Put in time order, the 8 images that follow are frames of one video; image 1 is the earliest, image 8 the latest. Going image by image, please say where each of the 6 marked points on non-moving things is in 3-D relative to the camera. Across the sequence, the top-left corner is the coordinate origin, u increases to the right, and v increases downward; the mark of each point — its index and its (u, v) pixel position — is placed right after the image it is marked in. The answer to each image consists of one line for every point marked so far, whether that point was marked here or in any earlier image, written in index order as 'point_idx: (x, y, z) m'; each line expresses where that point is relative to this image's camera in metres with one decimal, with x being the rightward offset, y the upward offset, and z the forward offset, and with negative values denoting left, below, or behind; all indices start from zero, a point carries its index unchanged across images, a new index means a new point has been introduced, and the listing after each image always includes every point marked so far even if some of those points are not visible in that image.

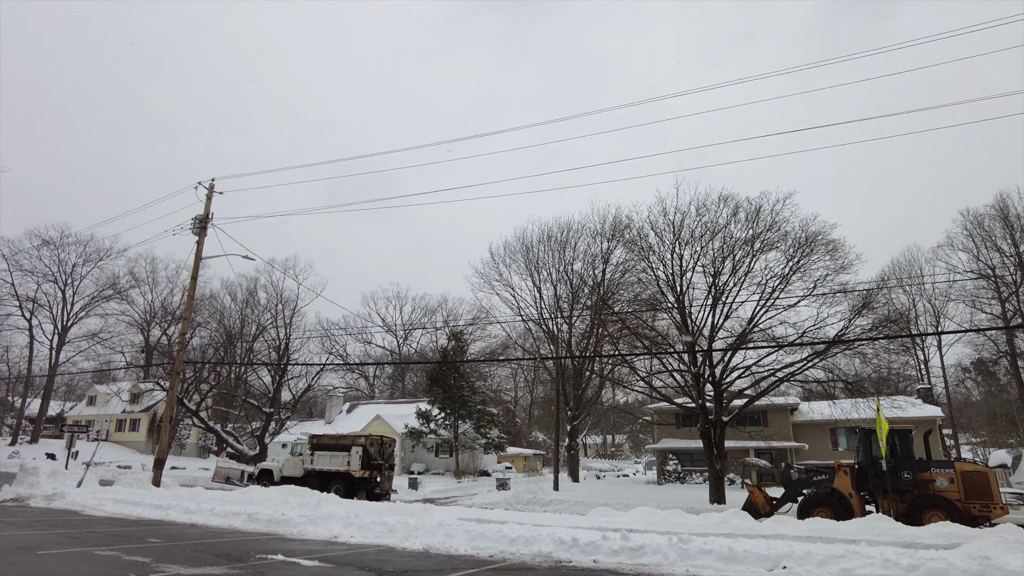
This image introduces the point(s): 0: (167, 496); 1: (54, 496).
0: (-6.8, -4.1, +12.8) m
1: (-9.6, -4.4, +13.6) m
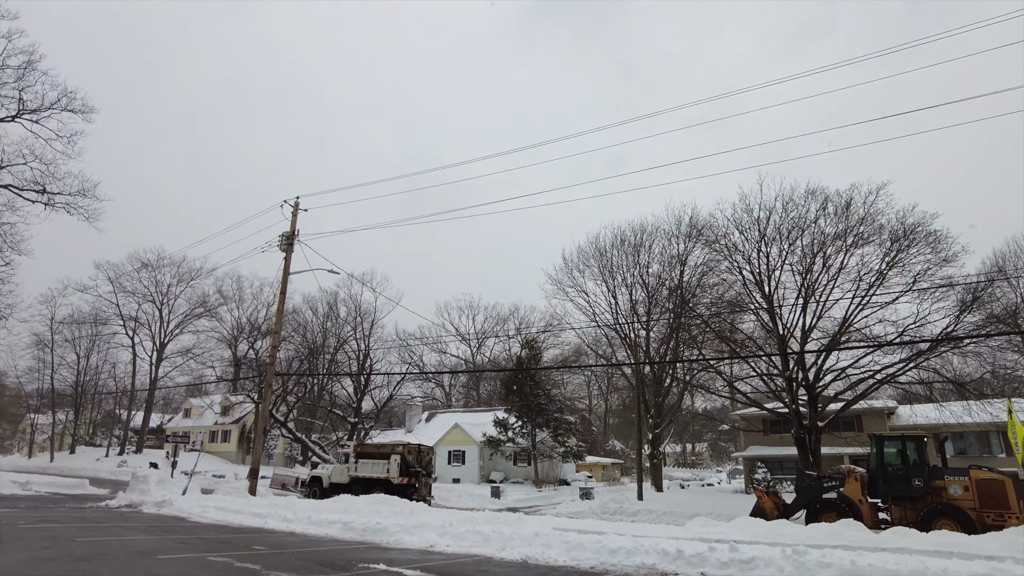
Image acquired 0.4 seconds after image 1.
0: (-5.0, -4.4, +13.2) m
1: (-7.7, -4.7, +14.3) m
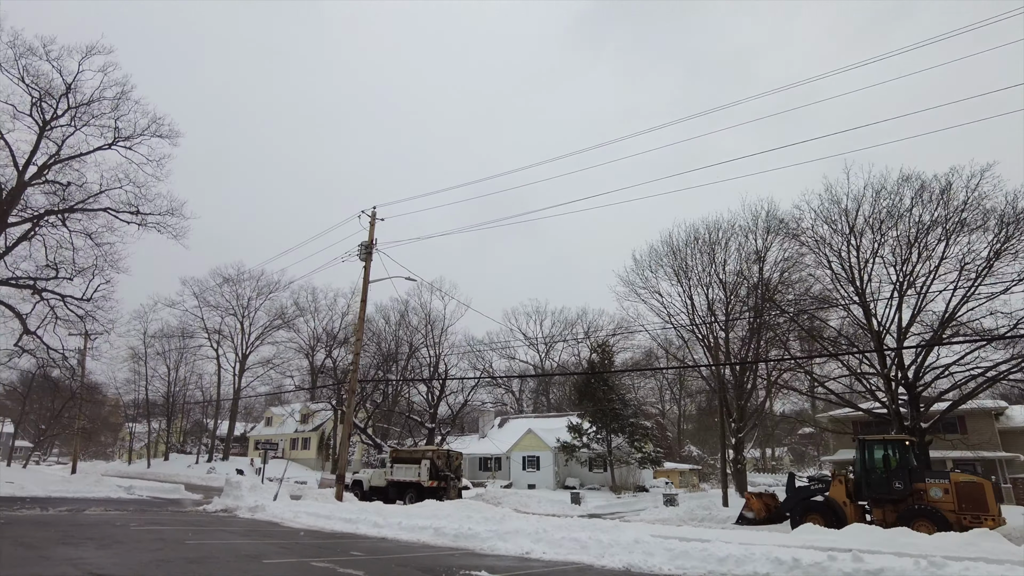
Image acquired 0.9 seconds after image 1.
0: (-3.2, -4.6, +13.4) m
1: (-5.8, -5.0, +14.7) m
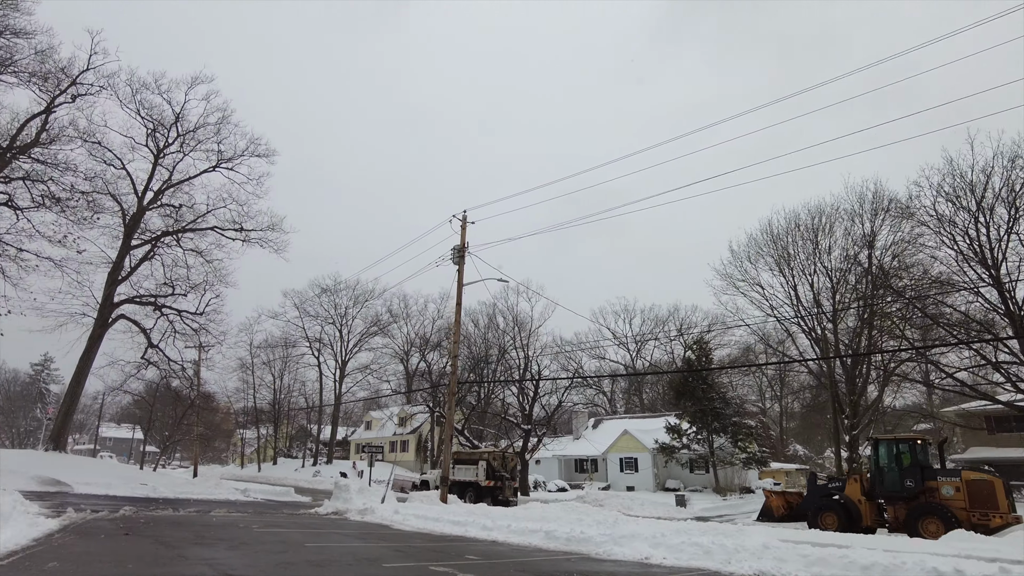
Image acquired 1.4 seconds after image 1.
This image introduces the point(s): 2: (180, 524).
0: (-1.0, -4.6, +13.3) m
1: (-3.4, -5.1, +15.0) m
2: (-5.3, -3.7, +10.3) m
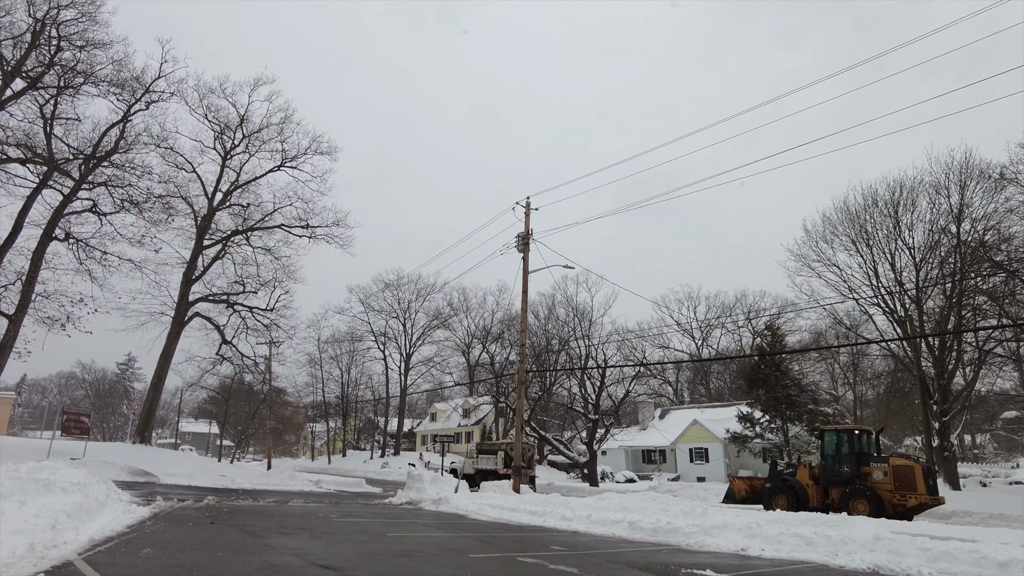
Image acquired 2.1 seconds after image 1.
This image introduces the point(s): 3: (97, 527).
0: (+0.5, -4.3, +13.1) m
1: (-1.7, -4.9, +14.9) m
2: (-4.0, -3.6, +10.3) m
3: (-4.3, -2.5, +6.7) m
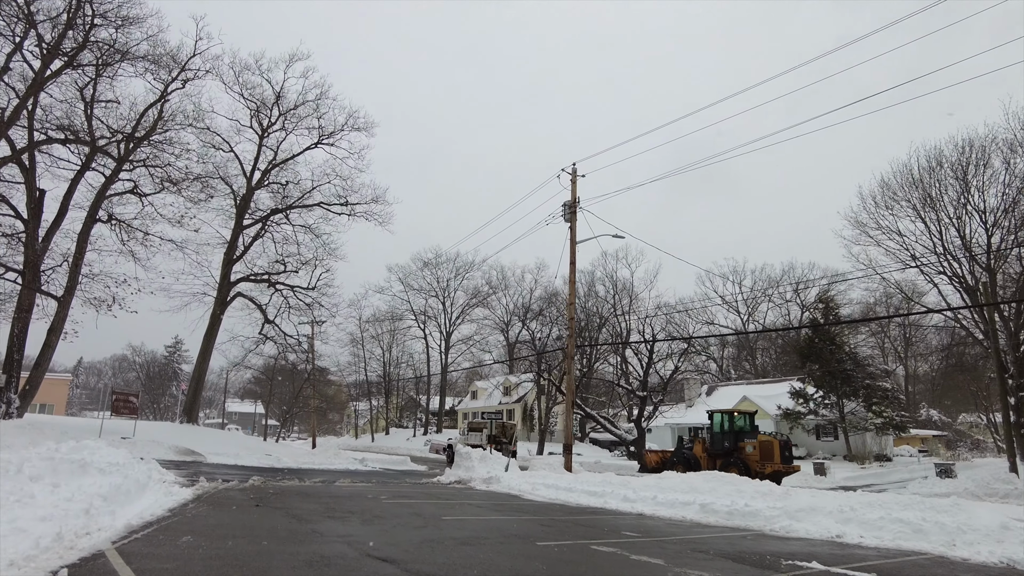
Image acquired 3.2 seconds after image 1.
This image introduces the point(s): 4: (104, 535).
0: (+1.6, -3.7, +12.3) m
1: (-0.5, -4.2, +14.3) m
2: (-3.1, -3.1, +9.9) m
3: (-3.6, -2.1, +6.2) m
4: (-3.2, -2.0, +5.1) m
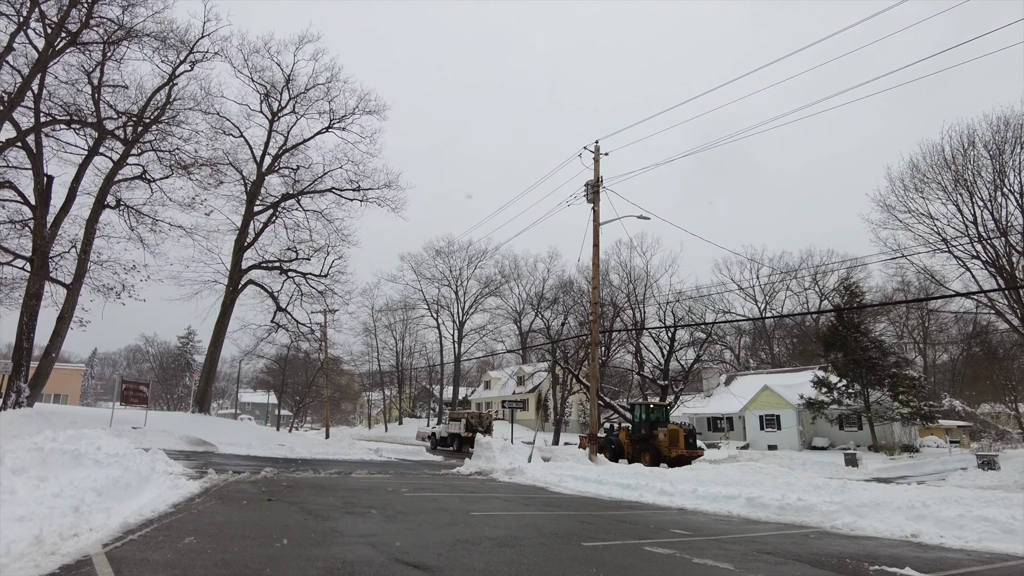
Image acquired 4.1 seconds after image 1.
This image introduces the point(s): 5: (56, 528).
0: (+2.0, -3.3, +11.6) m
1: (0.0, -3.8, +13.6) m
2: (-2.7, -2.8, +9.2) m
3: (-3.3, -1.9, +5.6) m
4: (-2.9, -1.7, +4.5) m
5: (-3.0, -1.6, +4.3) m
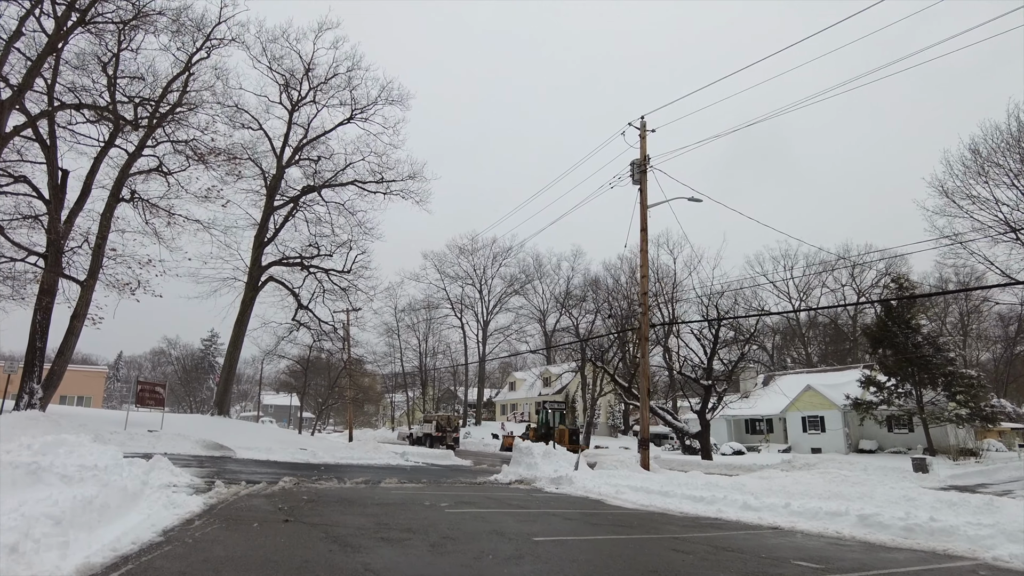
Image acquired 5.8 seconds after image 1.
0: (+2.8, -3.1, +10.1) m
1: (+0.9, -3.6, +12.2) m
2: (-1.9, -2.6, +7.9) m
3: (-2.7, -1.6, +4.2) m
4: (-2.3, -1.5, +3.2) m
5: (-2.4, -1.3, +2.9) m
